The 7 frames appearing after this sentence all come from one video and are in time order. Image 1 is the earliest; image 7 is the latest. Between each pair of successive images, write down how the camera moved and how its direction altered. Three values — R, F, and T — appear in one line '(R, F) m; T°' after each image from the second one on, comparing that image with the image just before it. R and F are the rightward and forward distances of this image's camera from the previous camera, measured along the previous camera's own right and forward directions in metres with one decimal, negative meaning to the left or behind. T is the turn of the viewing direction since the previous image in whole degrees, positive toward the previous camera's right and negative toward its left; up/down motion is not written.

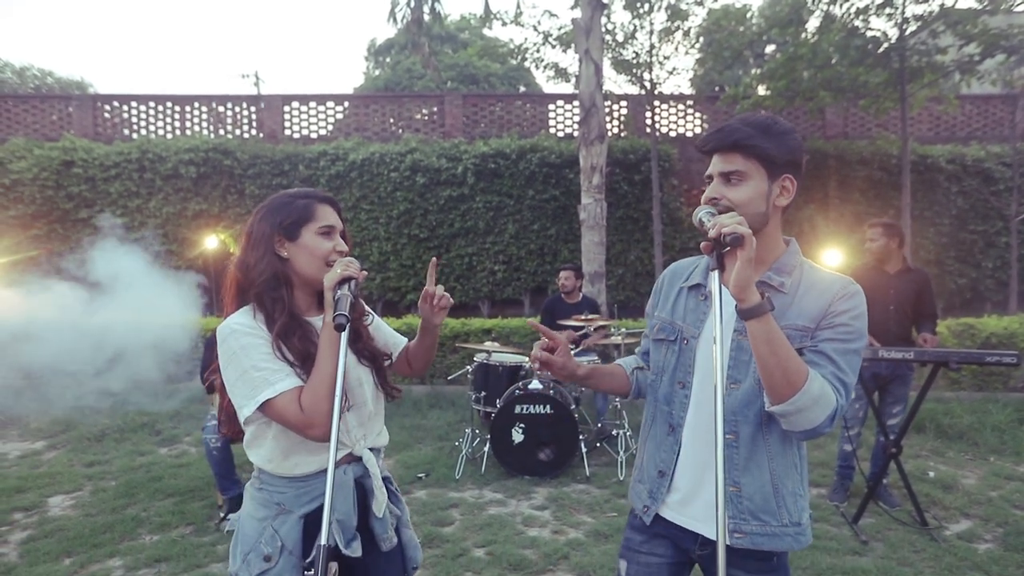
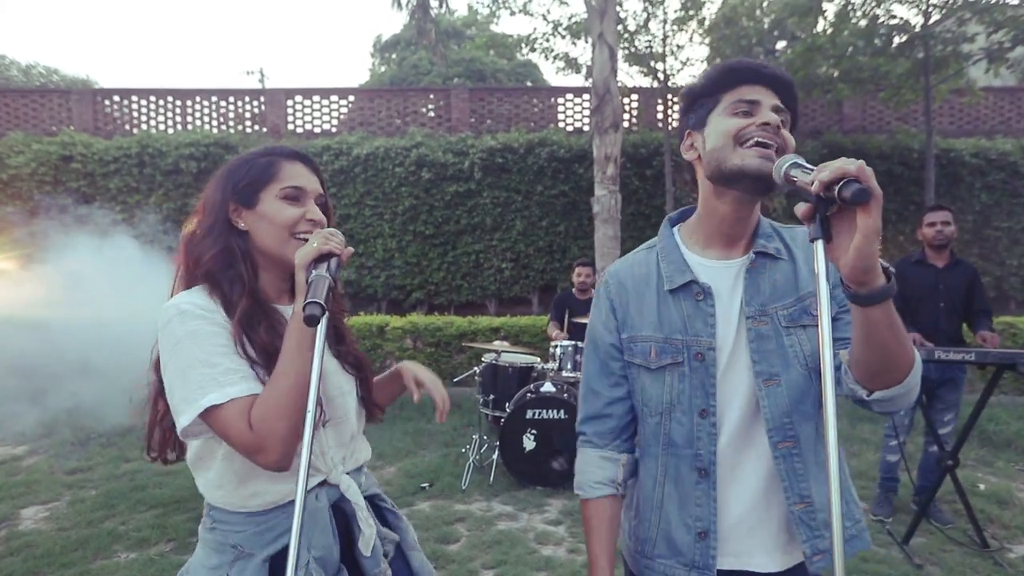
(0.0, +0.4) m; -1°
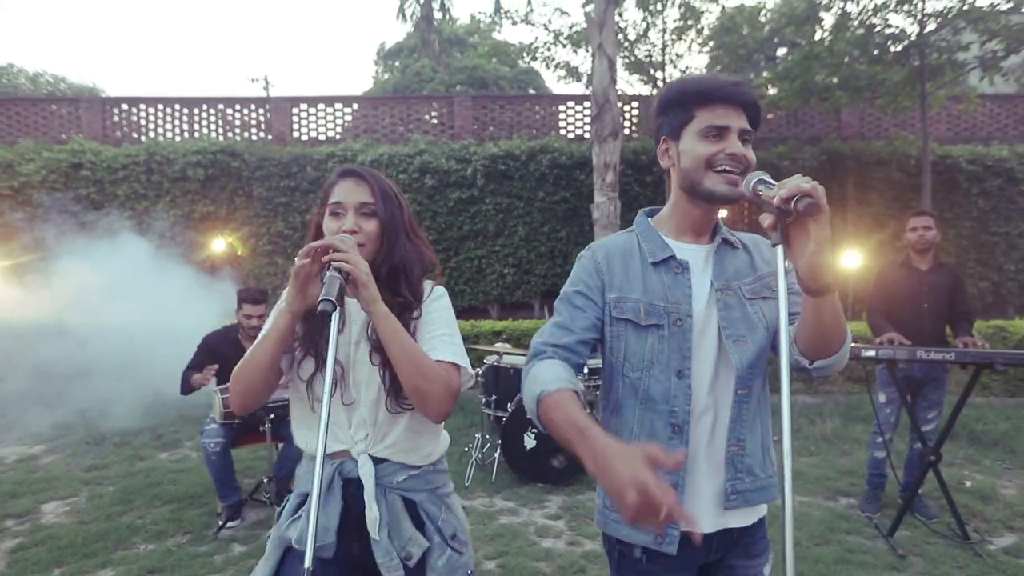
(0.0, -0.2) m; 0°
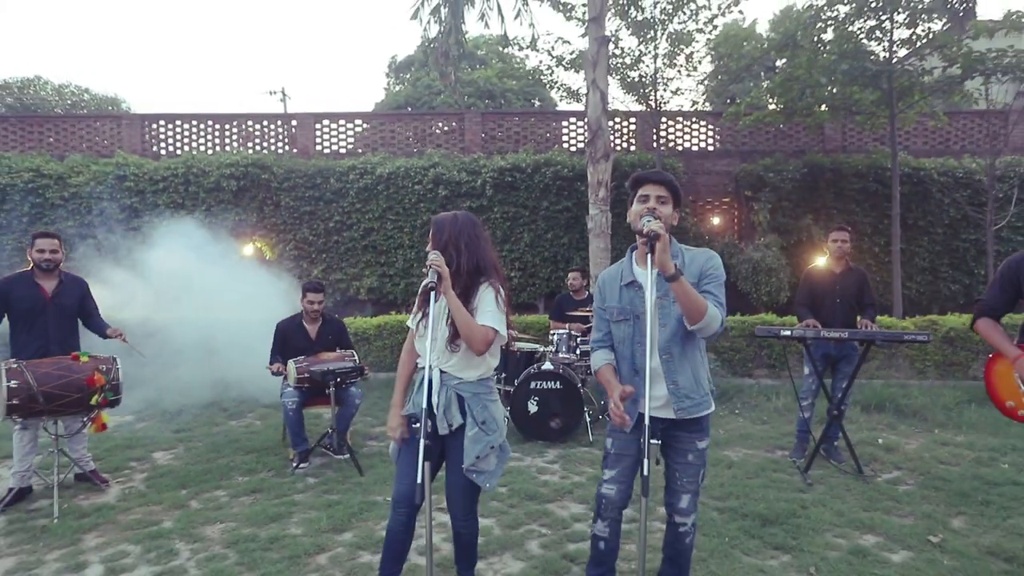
(0.0, -1.2) m; -1°
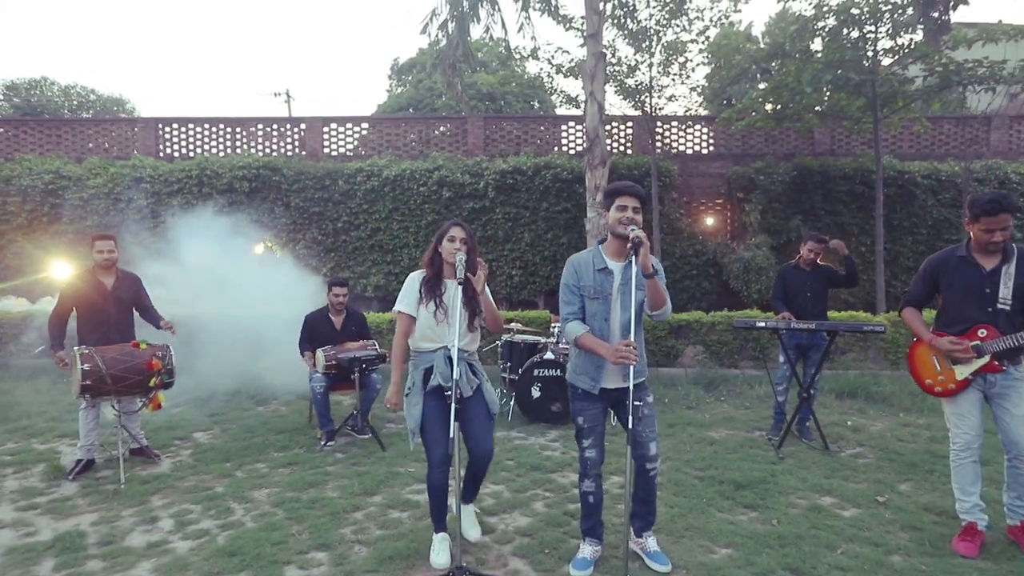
(-0.1, -0.6) m; 0°
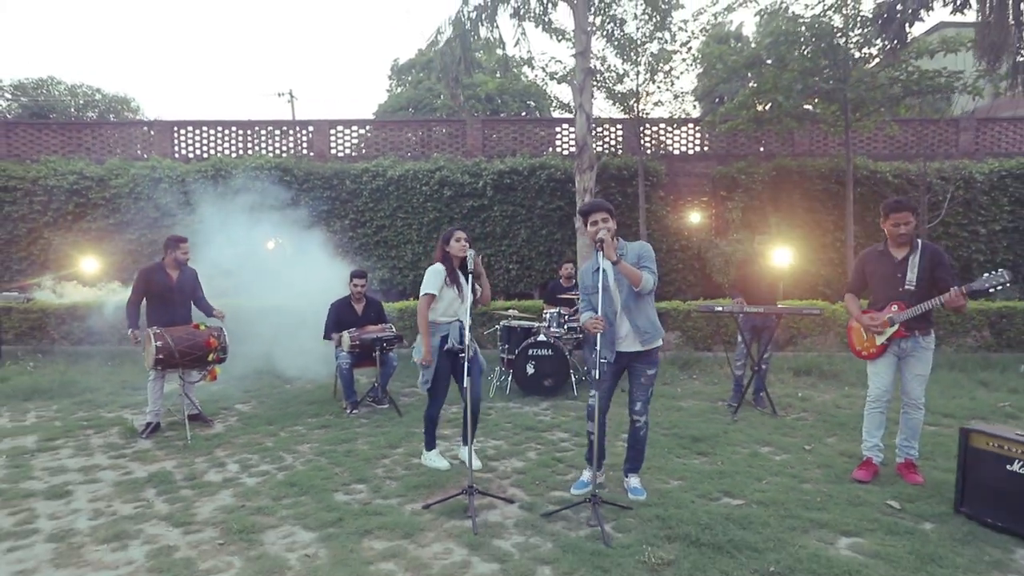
(0.0, -1.0) m; 0°
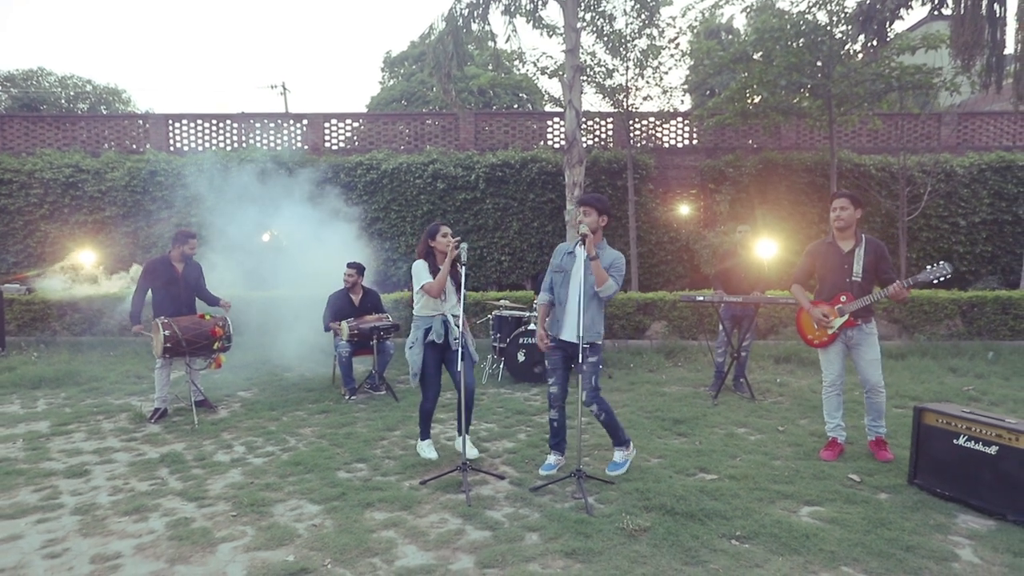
(0.0, -0.3) m; +1°
